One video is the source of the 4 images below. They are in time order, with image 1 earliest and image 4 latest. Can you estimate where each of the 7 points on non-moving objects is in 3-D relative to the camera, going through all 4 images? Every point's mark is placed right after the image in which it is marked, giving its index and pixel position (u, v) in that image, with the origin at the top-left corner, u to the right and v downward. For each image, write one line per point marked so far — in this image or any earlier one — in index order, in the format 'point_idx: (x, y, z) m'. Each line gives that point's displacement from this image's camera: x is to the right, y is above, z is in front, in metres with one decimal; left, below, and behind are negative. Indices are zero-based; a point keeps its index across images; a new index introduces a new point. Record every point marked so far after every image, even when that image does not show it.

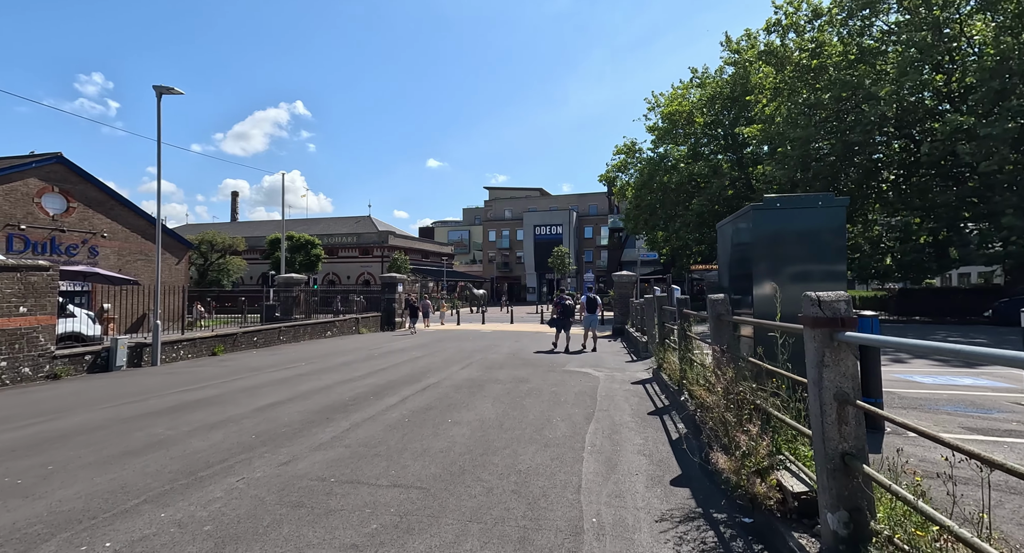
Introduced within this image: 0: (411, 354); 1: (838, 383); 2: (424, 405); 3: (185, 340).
0: (-2.7, -2.0, +14.1) m
1: (+1.7, -0.5, +2.7) m
2: (-1.2, -1.7, +7.2) m
3: (-8.2, -1.6, +13.4) m
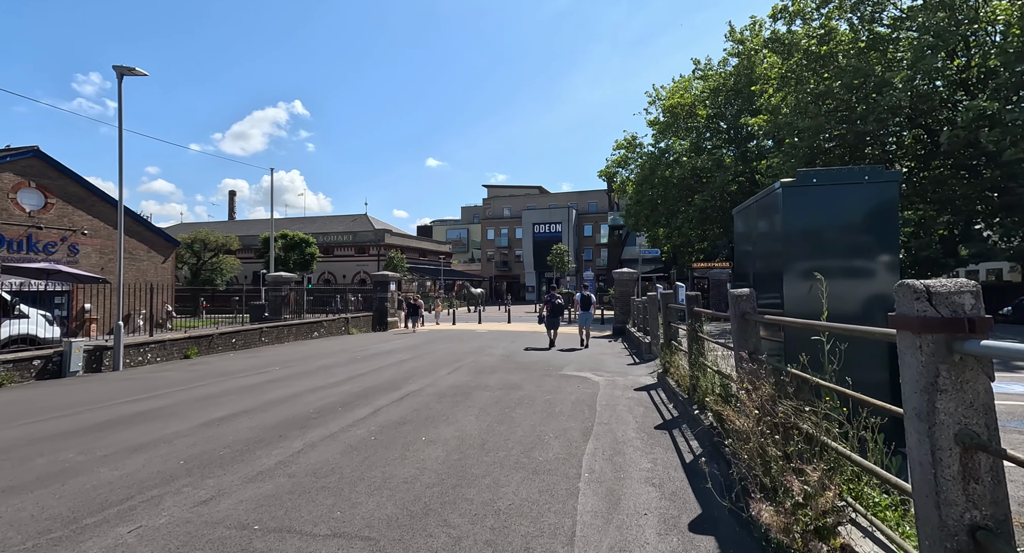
0: (-2.8, -2.0, +13.2) m
1: (+1.5, -0.5, +1.8) m
2: (-1.3, -1.7, +6.3) m
3: (-8.4, -1.5, +12.5) m
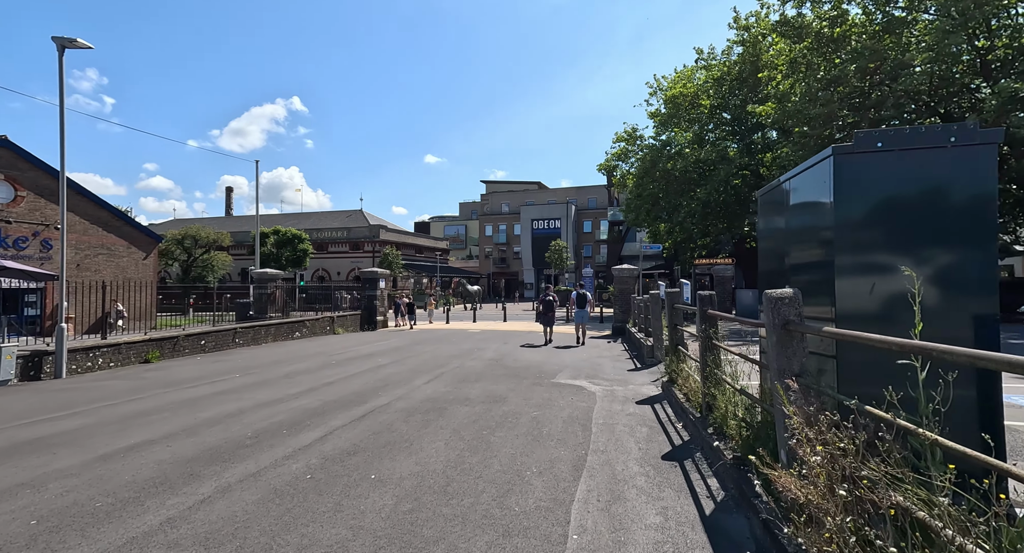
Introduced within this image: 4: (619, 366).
0: (-3.1, -1.9, +12.1) m
1: (+1.3, -0.5, +0.7) m
2: (-1.6, -1.6, +5.2) m
3: (-8.6, -1.5, +11.4) m
4: (+2.3, -1.9, +11.3) m
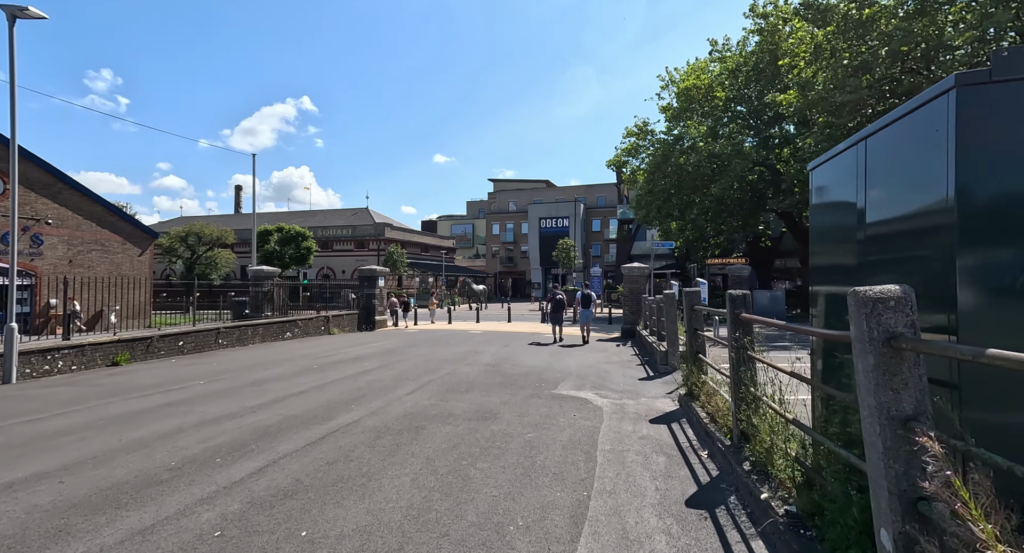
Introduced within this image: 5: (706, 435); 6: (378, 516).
0: (-3.1, -1.8, +11.0) m
1: (+1.1, -0.4, -0.5) m
2: (-1.7, -1.6, +4.1) m
3: (-8.6, -1.4, +10.4) m
4: (+2.2, -1.8, +10.2) m
5: (+1.9, -1.6, +5.3) m
6: (-0.9, -1.6, +3.6) m
